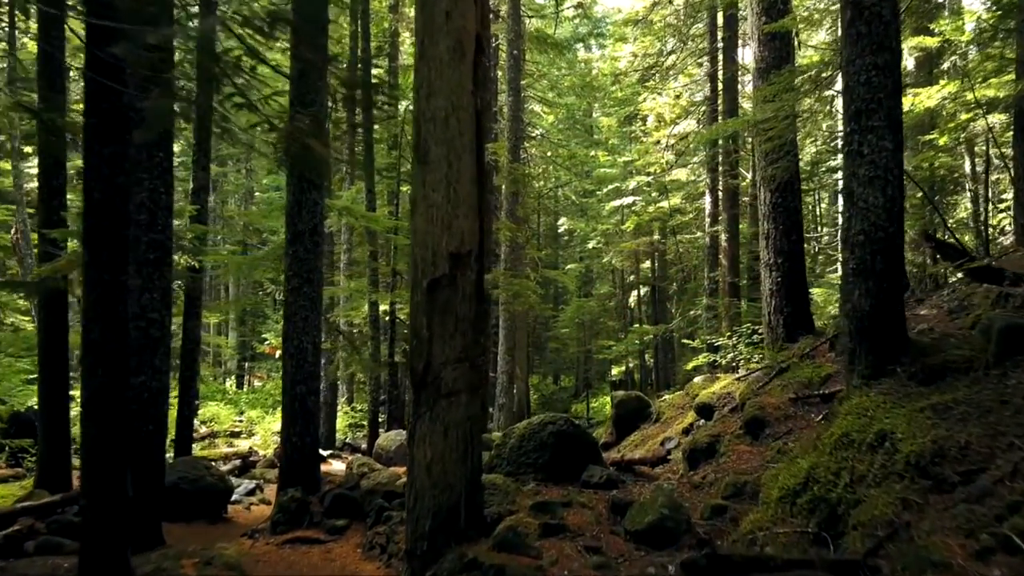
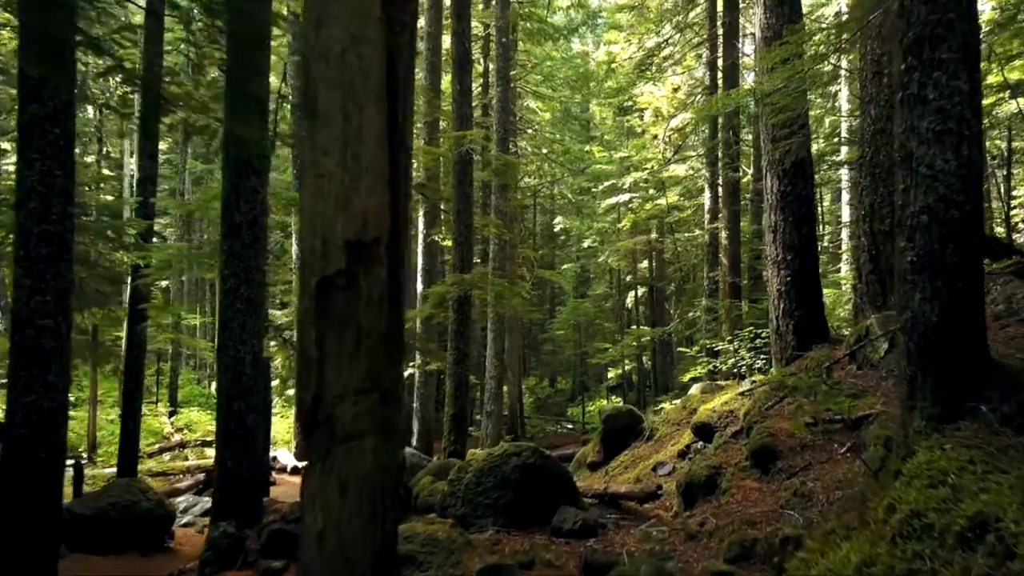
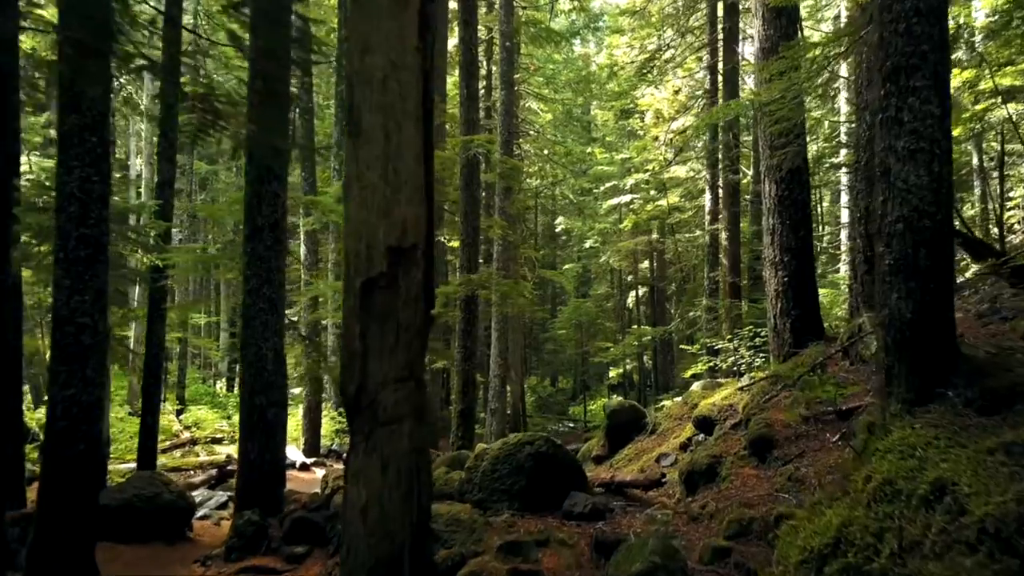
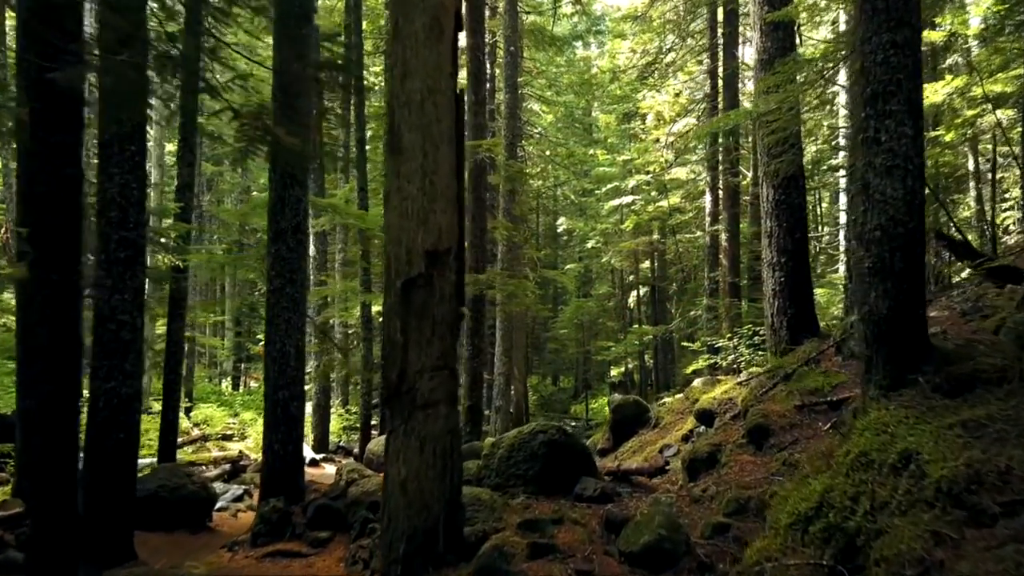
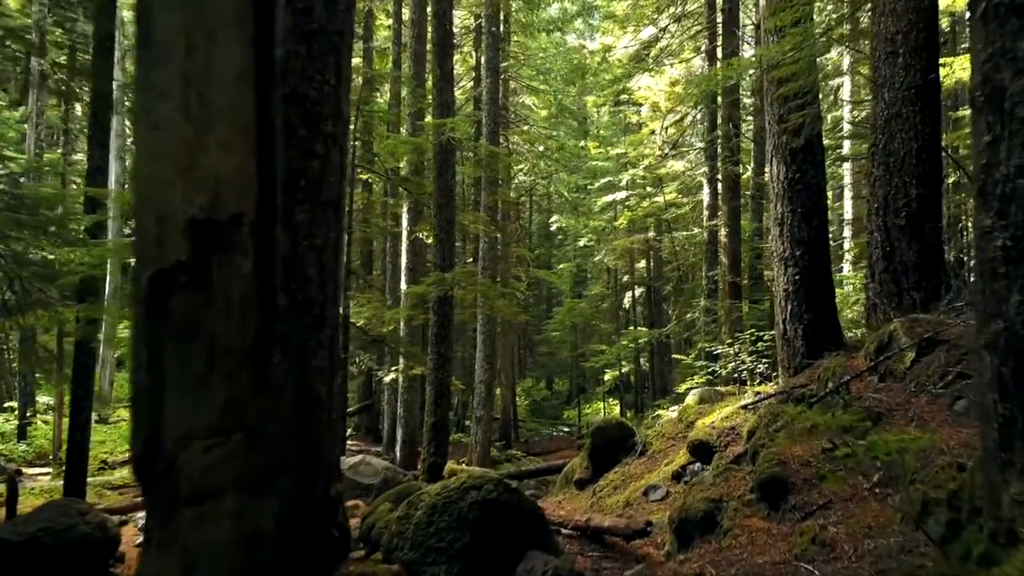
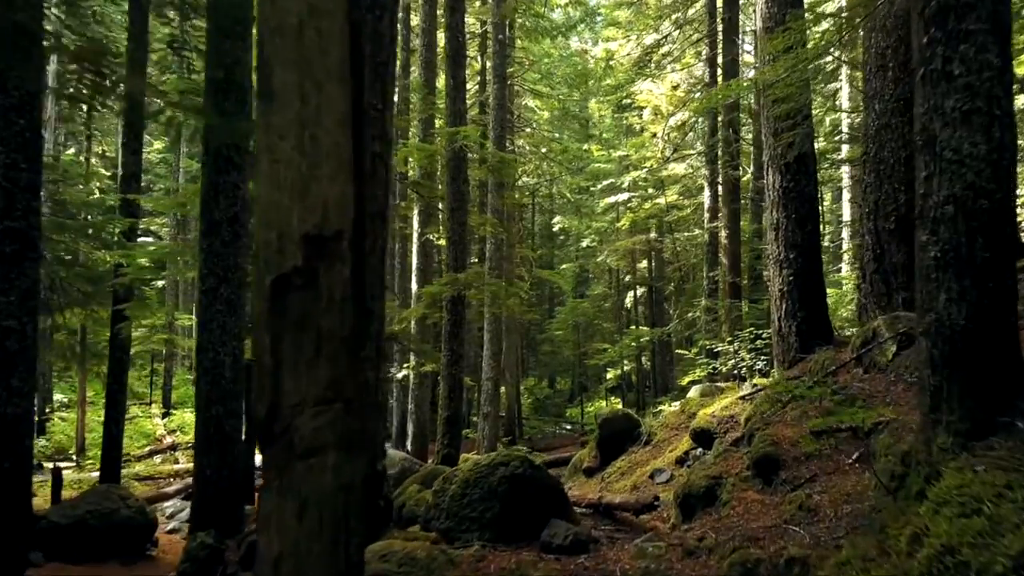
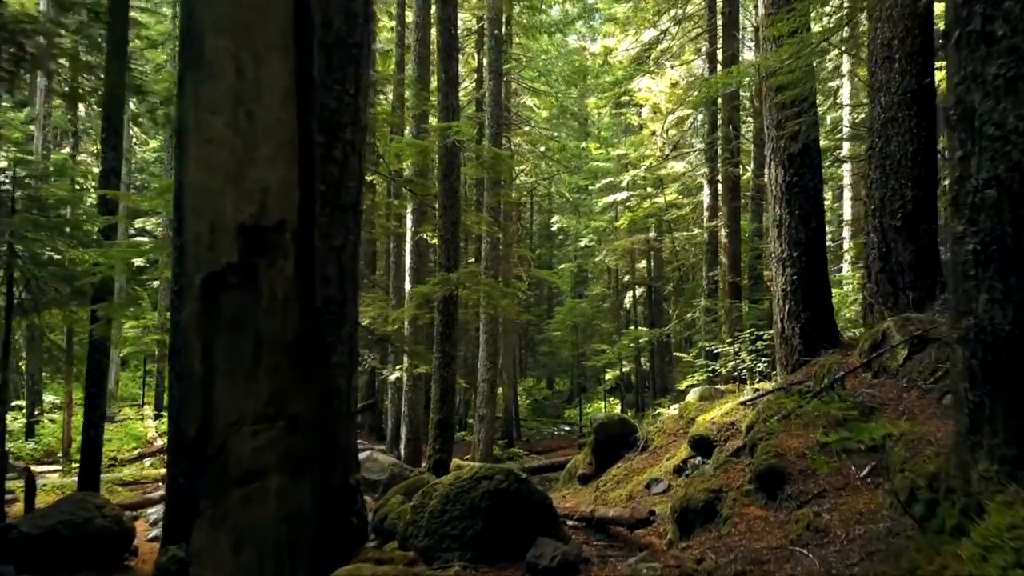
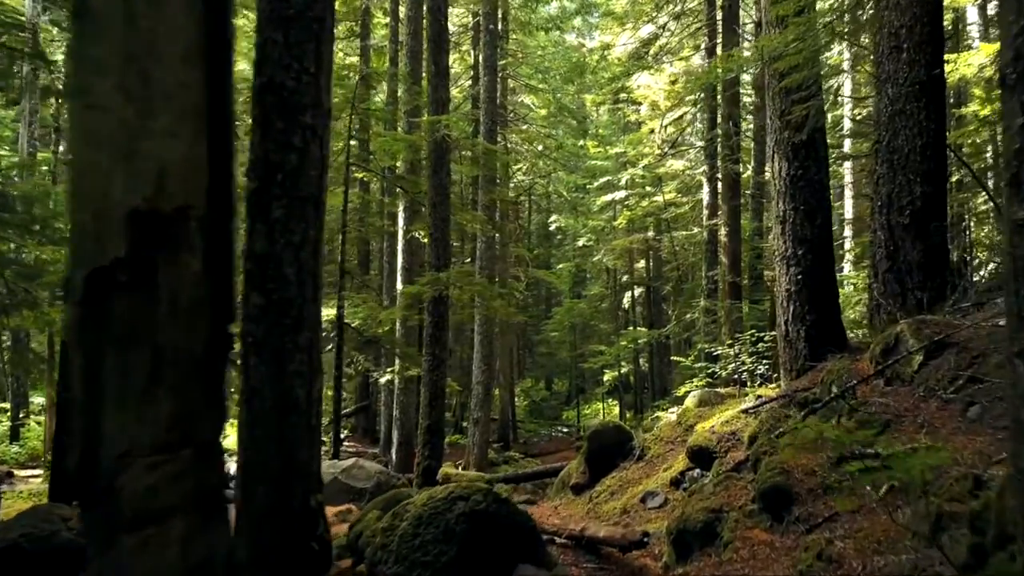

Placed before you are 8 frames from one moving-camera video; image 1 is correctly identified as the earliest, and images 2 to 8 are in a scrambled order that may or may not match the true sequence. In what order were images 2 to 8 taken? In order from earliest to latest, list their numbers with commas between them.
4, 3, 2, 6, 7, 5, 8
